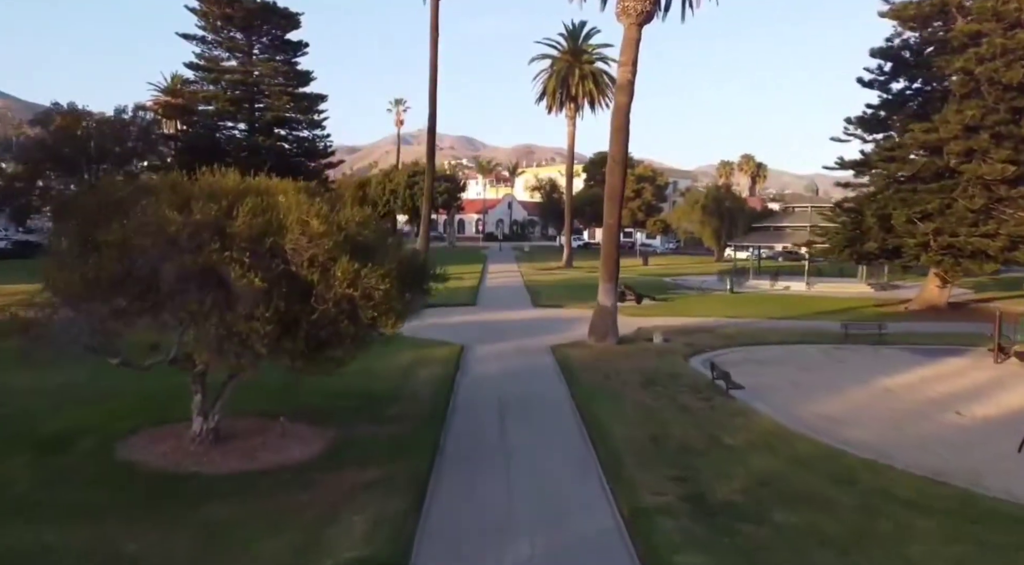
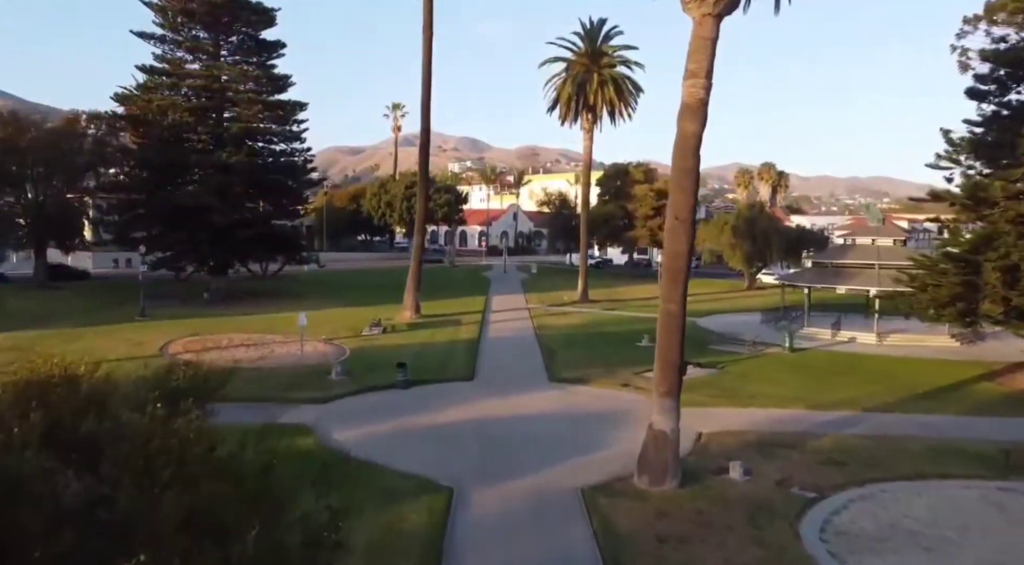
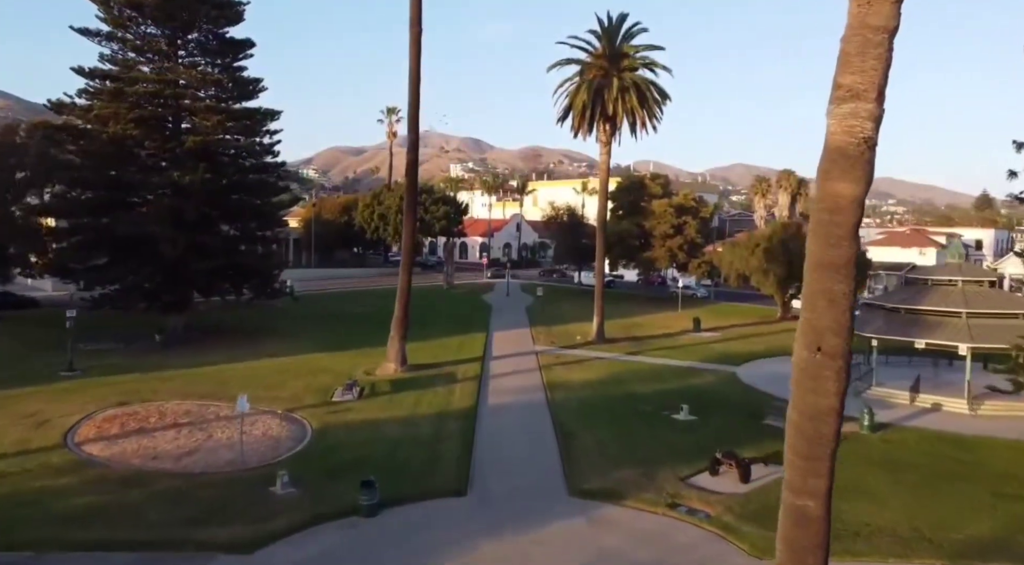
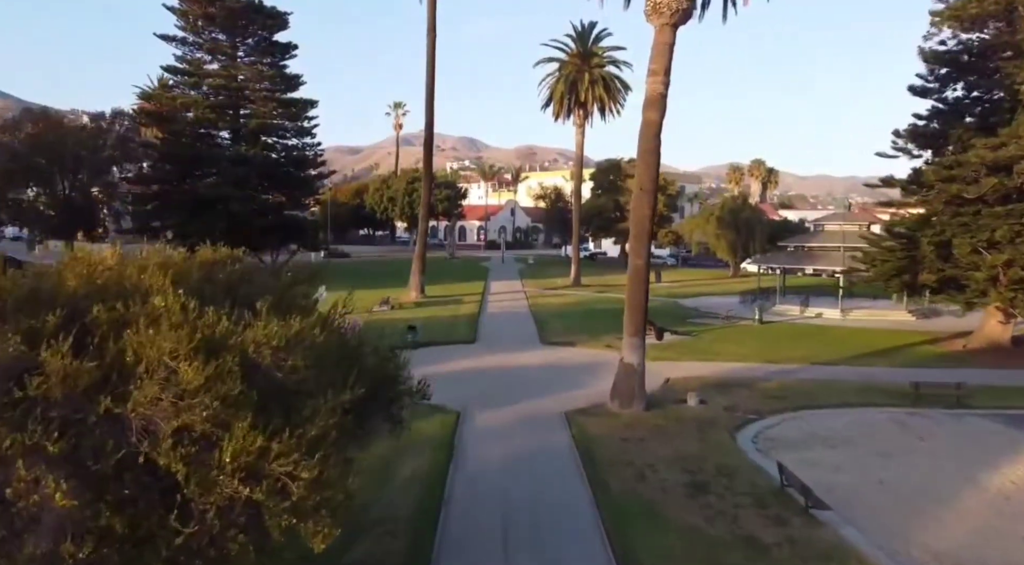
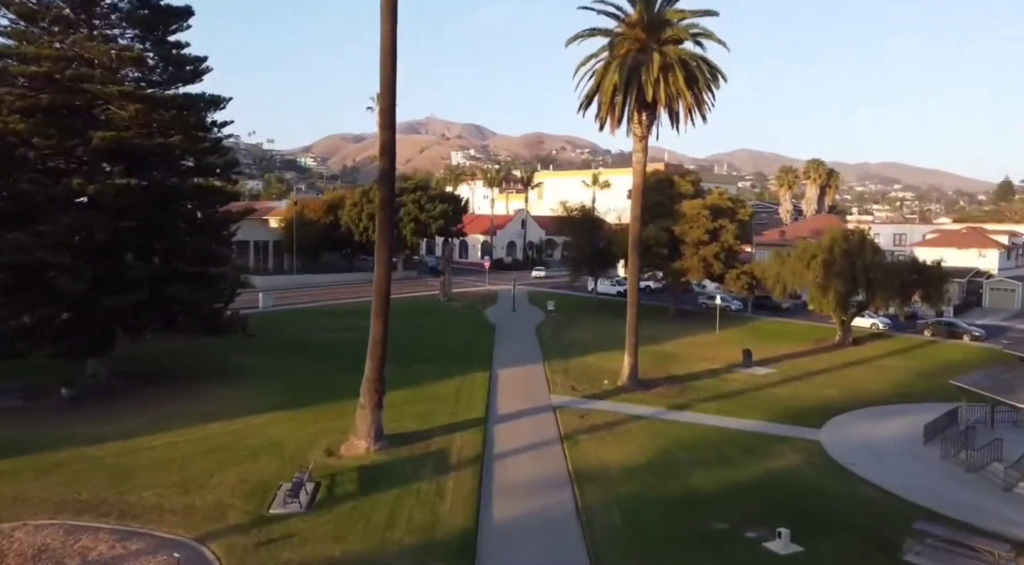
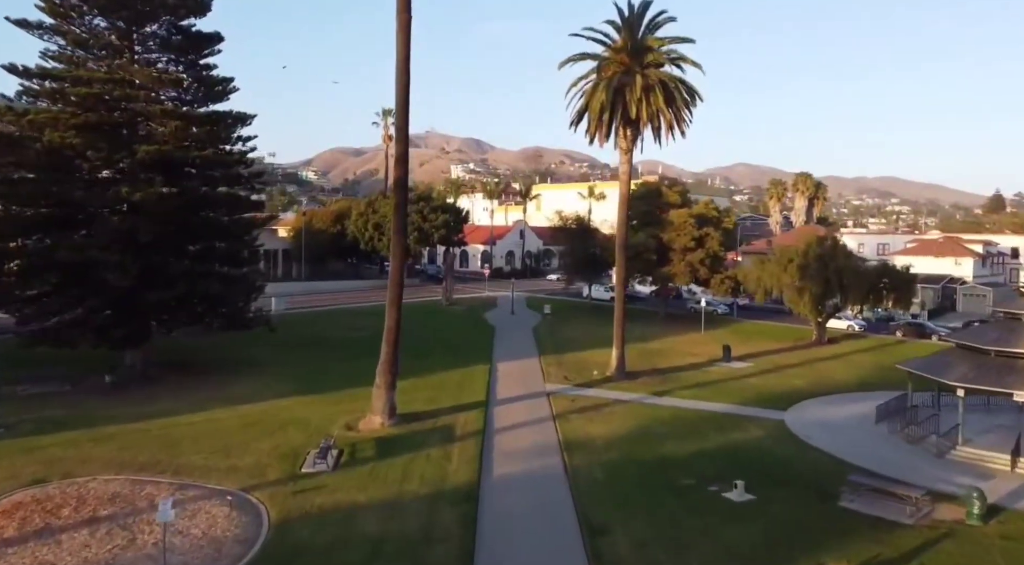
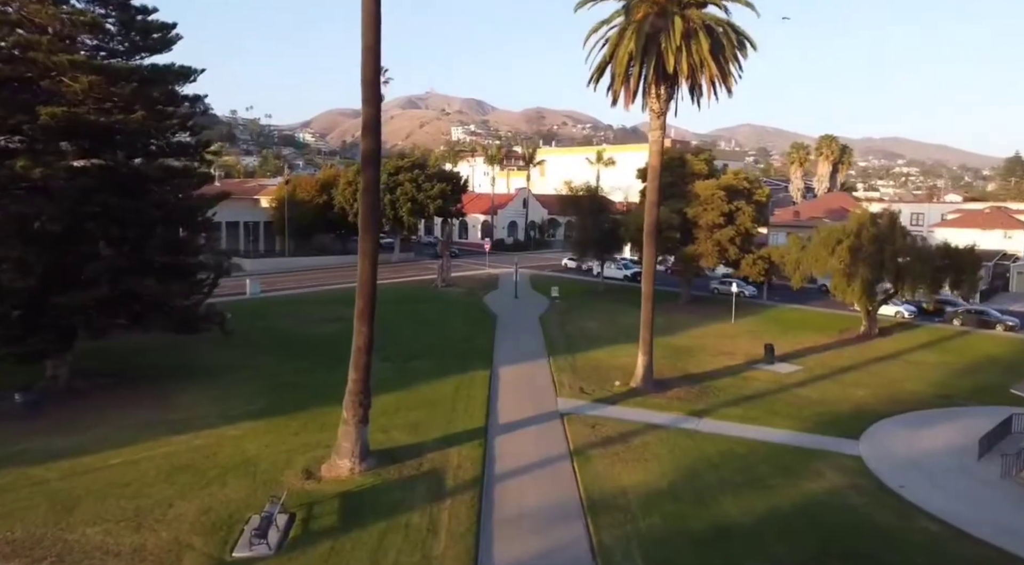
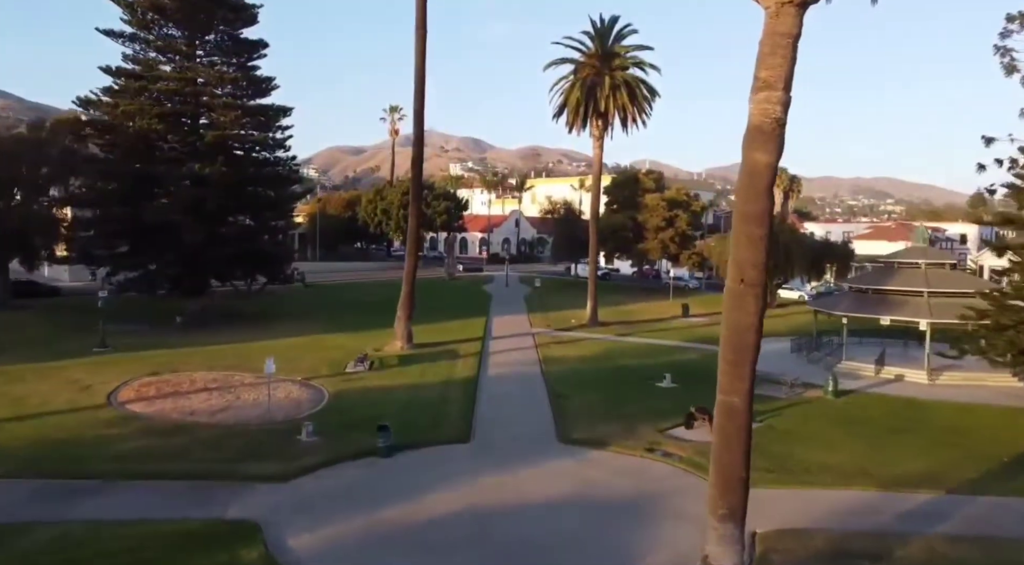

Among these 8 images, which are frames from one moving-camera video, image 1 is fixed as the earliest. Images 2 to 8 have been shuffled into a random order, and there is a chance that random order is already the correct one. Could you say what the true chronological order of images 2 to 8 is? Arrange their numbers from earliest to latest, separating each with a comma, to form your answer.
4, 2, 8, 3, 6, 5, 7
